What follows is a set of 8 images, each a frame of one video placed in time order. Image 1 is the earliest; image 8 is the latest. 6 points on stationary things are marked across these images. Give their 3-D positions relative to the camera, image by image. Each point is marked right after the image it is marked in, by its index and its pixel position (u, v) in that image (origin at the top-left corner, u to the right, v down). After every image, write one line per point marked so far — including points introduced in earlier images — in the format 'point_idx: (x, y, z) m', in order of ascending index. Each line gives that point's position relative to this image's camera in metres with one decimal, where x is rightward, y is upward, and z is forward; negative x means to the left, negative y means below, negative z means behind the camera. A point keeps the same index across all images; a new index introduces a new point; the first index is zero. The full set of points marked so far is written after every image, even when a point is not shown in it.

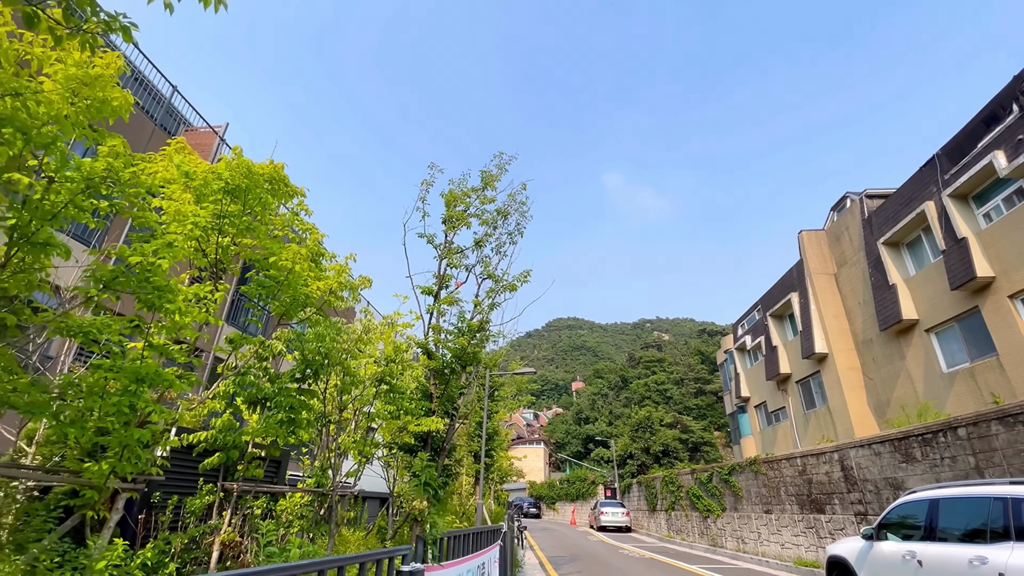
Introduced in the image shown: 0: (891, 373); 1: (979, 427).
0: (+12.7, -2.8, +15.7) m
1: (+8.1, -2.4, +8.2) m
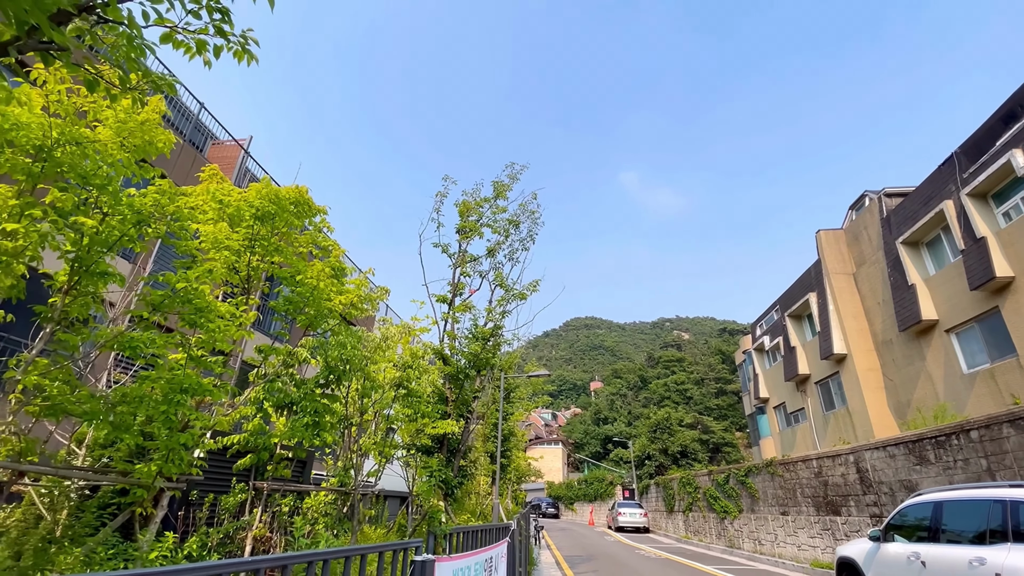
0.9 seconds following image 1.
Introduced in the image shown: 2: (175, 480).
0: (+13.2, -2.8, +15.6) m
1: (+8.3, -2.5, +8.2) m
2: (-3.3, -2.0, +4.8) m
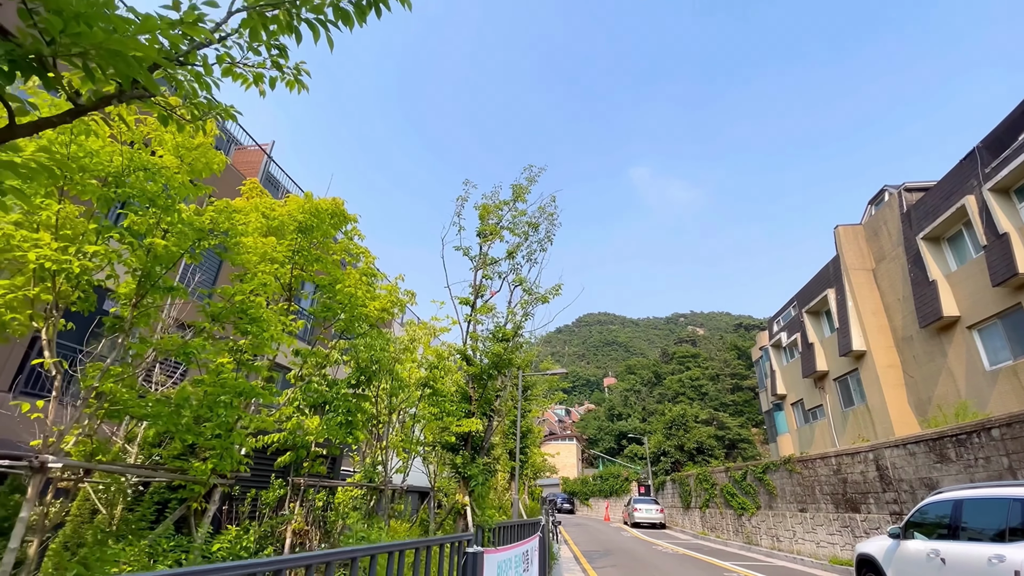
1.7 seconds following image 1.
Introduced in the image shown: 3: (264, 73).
0: (+13.8, -2.7, +15.4) m
1: (+8.7, -2.5, +8.2) m
2: (-3.0, -2.1, +5.1) m
3: (-1.7, +1.5, +3.2) m
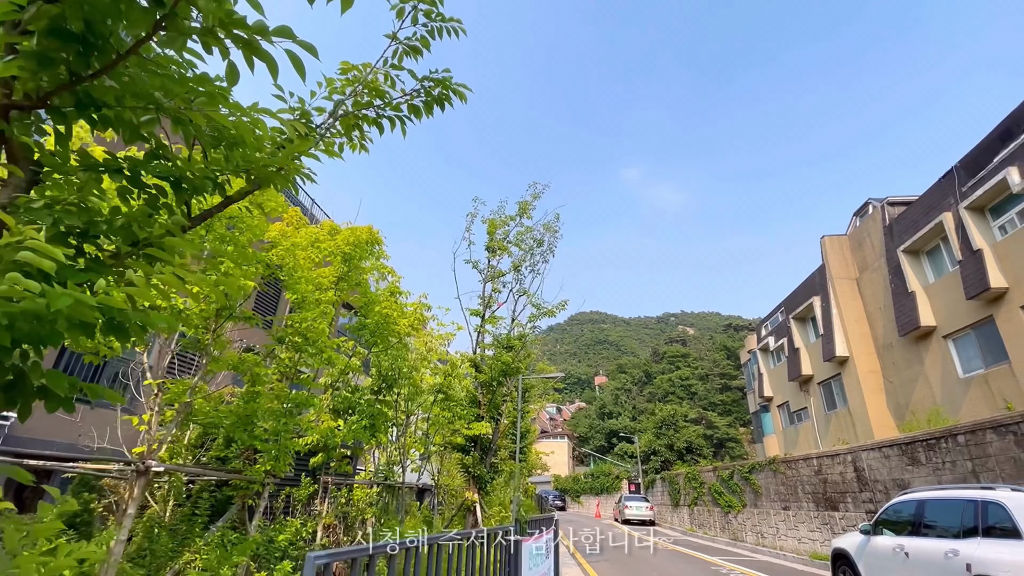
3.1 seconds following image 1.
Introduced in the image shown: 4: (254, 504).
0: (+13.8, -3.1, +16.3) m
1: (+8.8, -2.8, +9.0) m
2: (-2.9, -2.3, +5.6) m
3: (-1.4, +1.2, +3.7) m
4: (-3.1, -2.7, +5.8) m
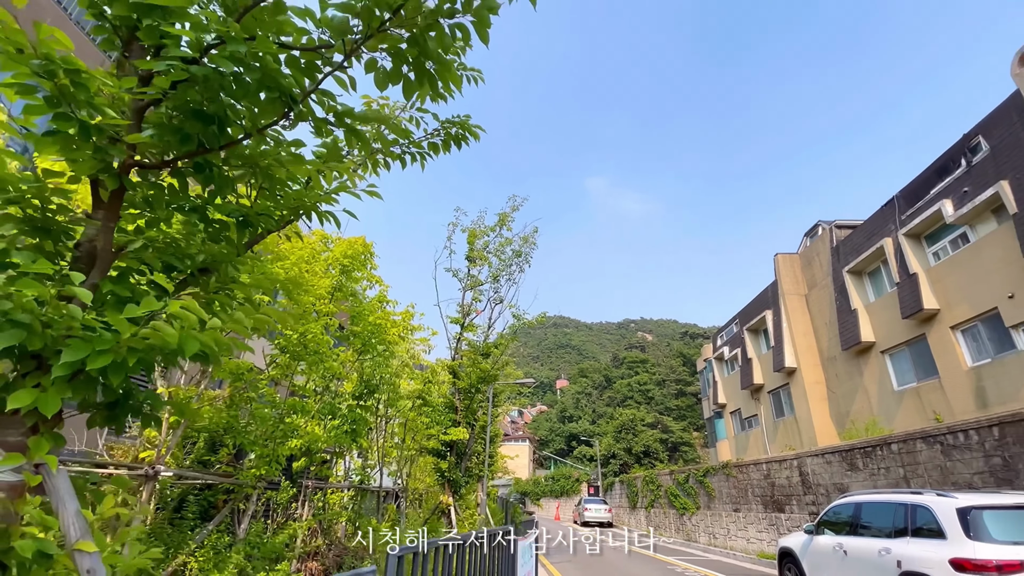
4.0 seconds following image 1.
0: (+12.6, -3.7, +17.6) m
1: (+8.3, -3.3, +9.9) m
2: (-3.1, -2.4, +5.7) m
3: (-1.4, +1.1, +4.0) m
4: (-3.3, -2.7, +5.9) m
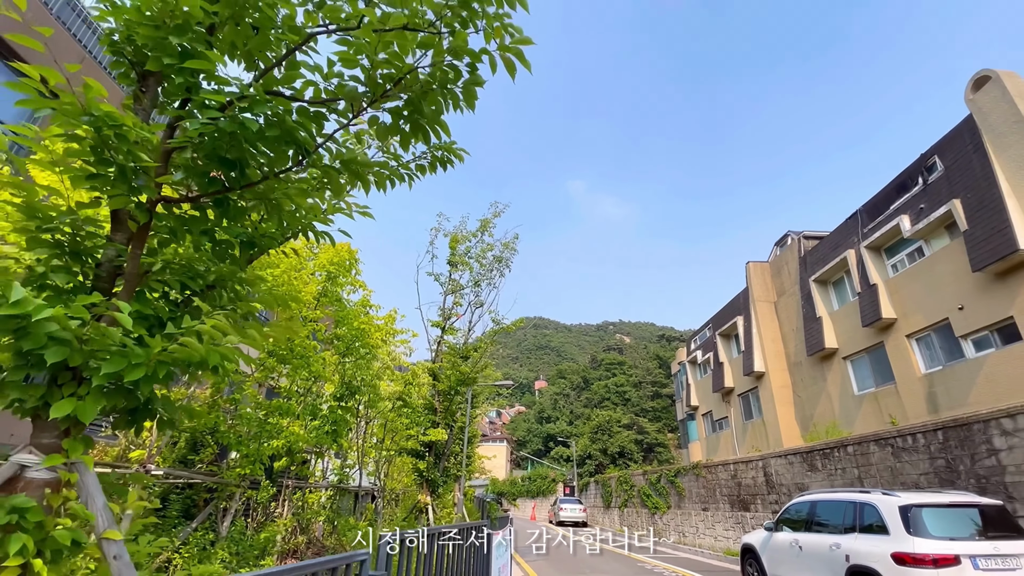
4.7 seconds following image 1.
0: (+11.8, -4.1, +18.4) m
1: (+7.8, -3.5, +10.5) m
2: (-3.4, -2.4, +5.8) m
3: (-1.6, +1.0, +4.2) m
4: (-3.6, -2.8, +6.0) m
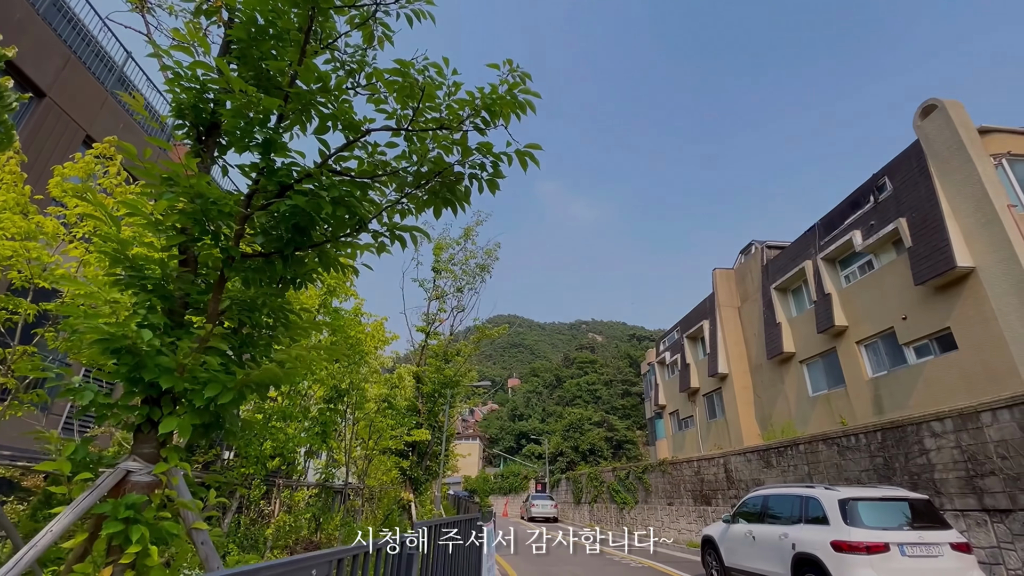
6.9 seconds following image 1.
0: (+10.8, -4.4, +19.5) m
1: (+7.3, -3.8, +11.5) m
2: (-3.6, -2.6, +6.2) m
3: (-1.6, +0.8, +4.6) m
4: (-3.9, -2.9, +6.3) m
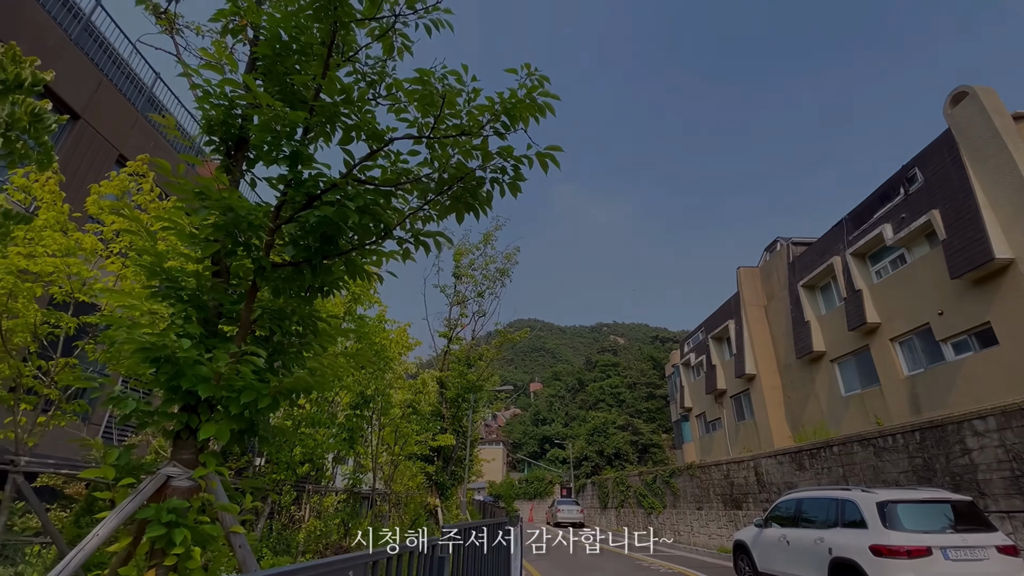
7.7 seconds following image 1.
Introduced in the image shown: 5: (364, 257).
0: (+11.8, -4.3, +19.0) m
1: (+7.9, -3.7, +11.1) m
2: (-3.2, -2.7, +6.3) m
3: (-1.4, +0.8, +4.7) m
4: (-3.5, -3.0, +6.5) m
5: (-0.8, +0.2, +2.6) m
